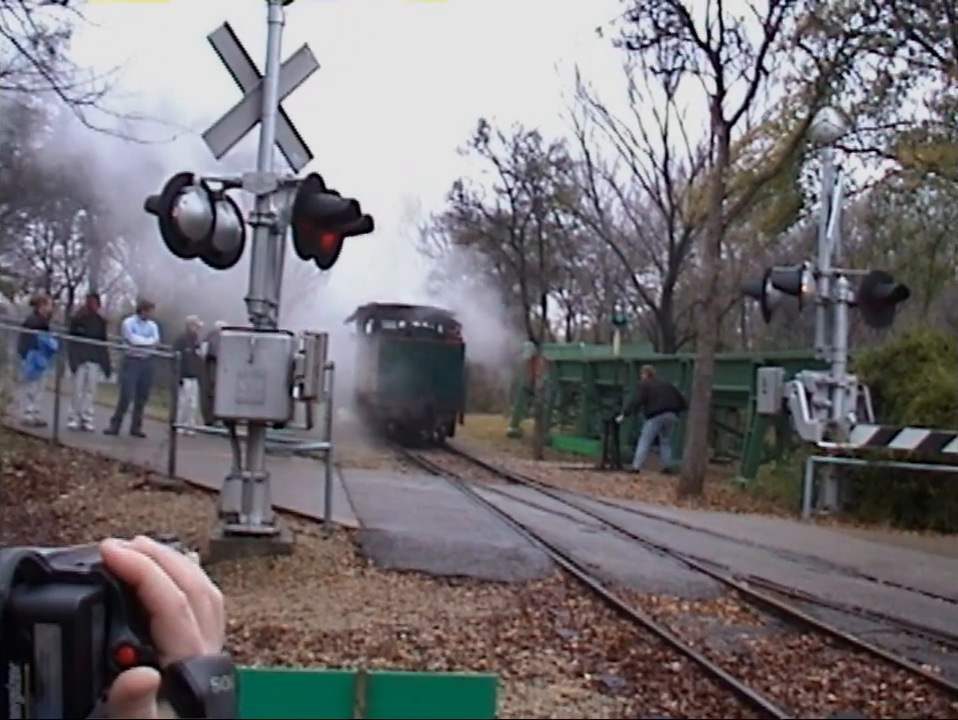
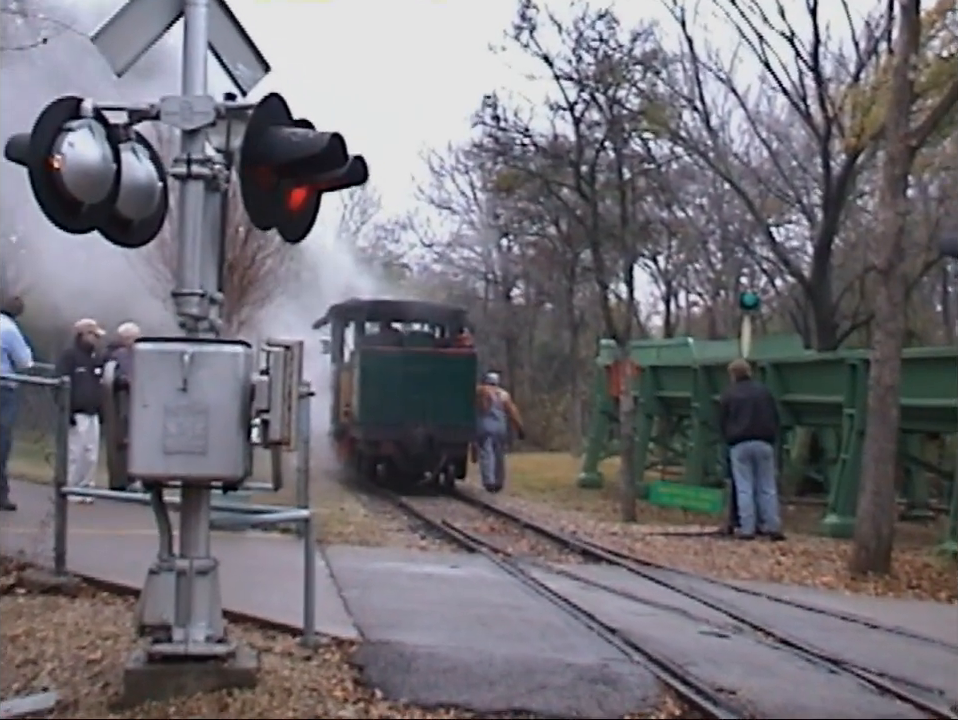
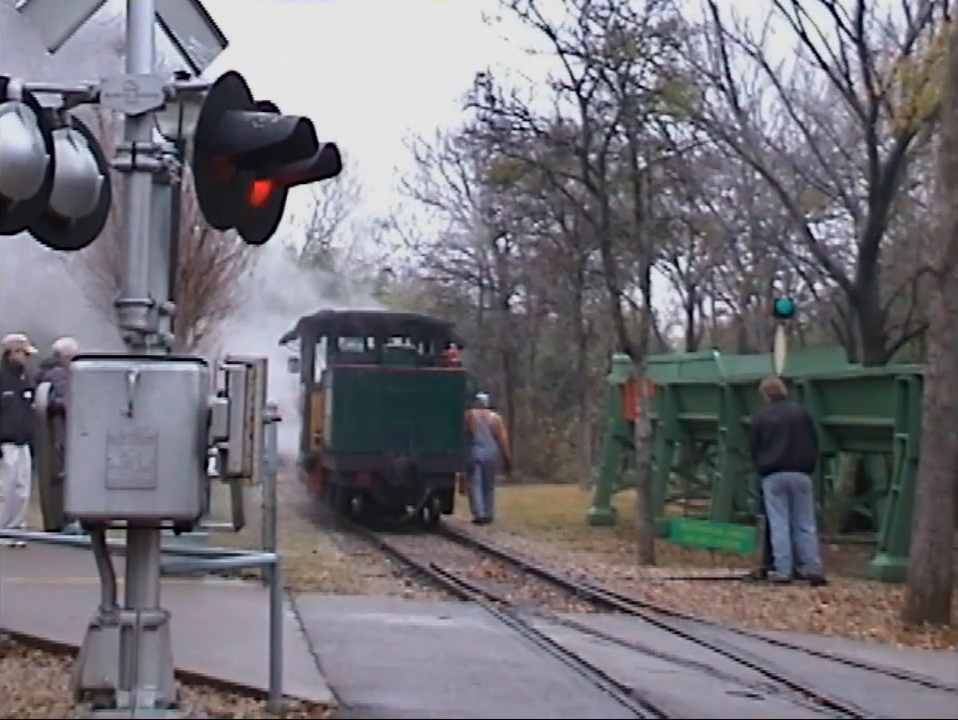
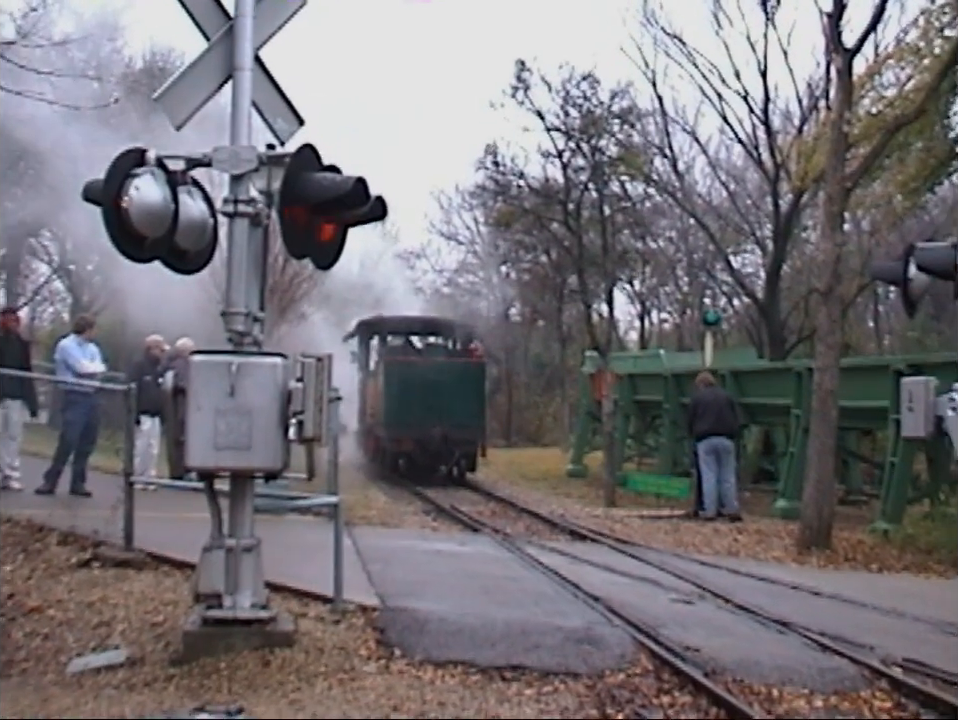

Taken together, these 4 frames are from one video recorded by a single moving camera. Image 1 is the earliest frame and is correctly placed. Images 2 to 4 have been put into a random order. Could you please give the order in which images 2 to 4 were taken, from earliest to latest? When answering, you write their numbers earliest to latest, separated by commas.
4, 2, 3
